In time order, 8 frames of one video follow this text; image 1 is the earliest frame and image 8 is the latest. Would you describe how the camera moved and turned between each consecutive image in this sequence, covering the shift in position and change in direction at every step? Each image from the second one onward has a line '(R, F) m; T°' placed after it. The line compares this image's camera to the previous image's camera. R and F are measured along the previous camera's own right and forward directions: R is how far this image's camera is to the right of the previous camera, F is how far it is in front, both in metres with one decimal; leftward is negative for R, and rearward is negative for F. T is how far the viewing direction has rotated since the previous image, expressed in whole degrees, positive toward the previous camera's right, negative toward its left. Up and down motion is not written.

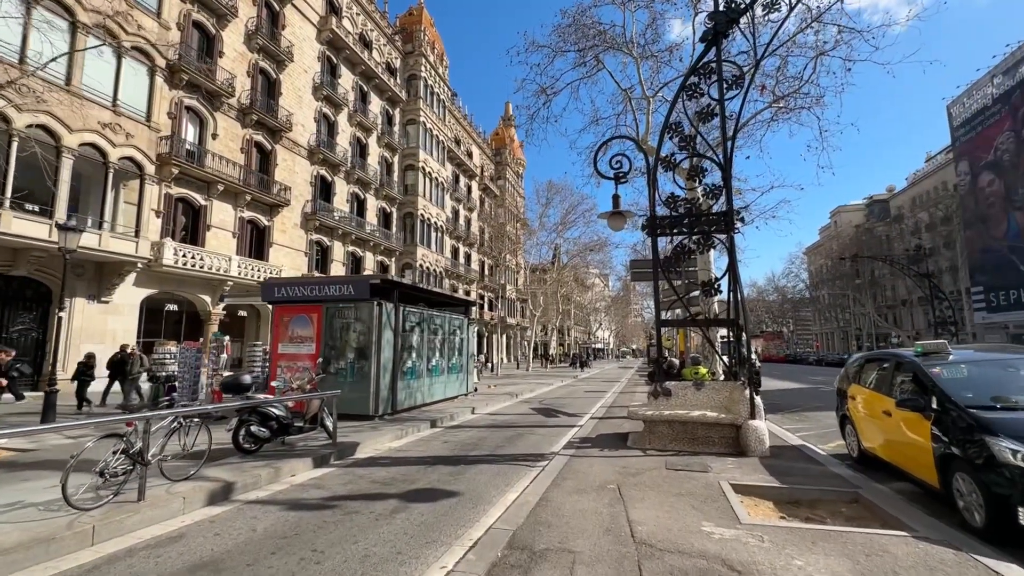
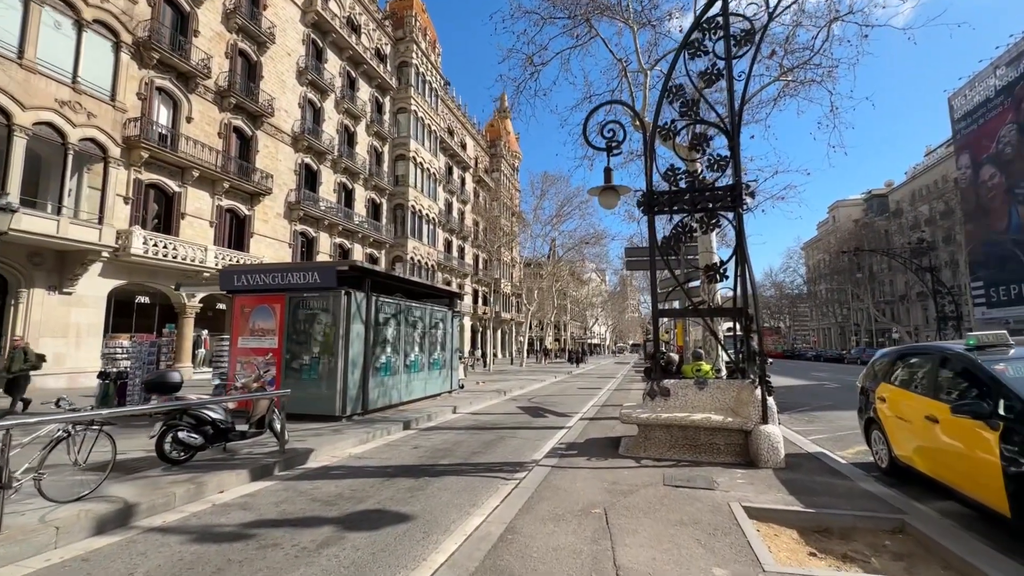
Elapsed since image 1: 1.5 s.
(+0.3, +1.1) m; 0°
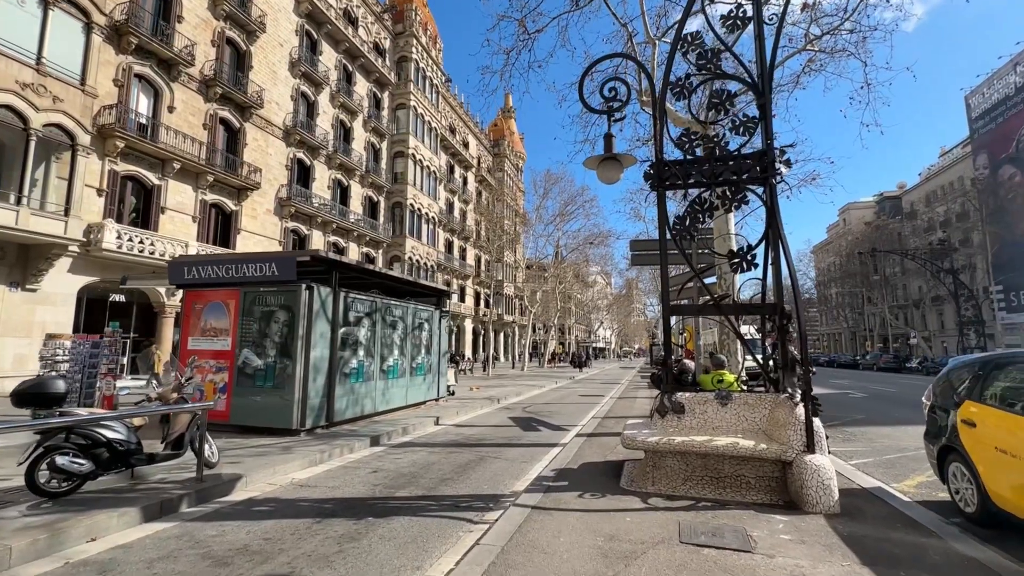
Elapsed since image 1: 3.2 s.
(+0.4, +1.4) m; -1°
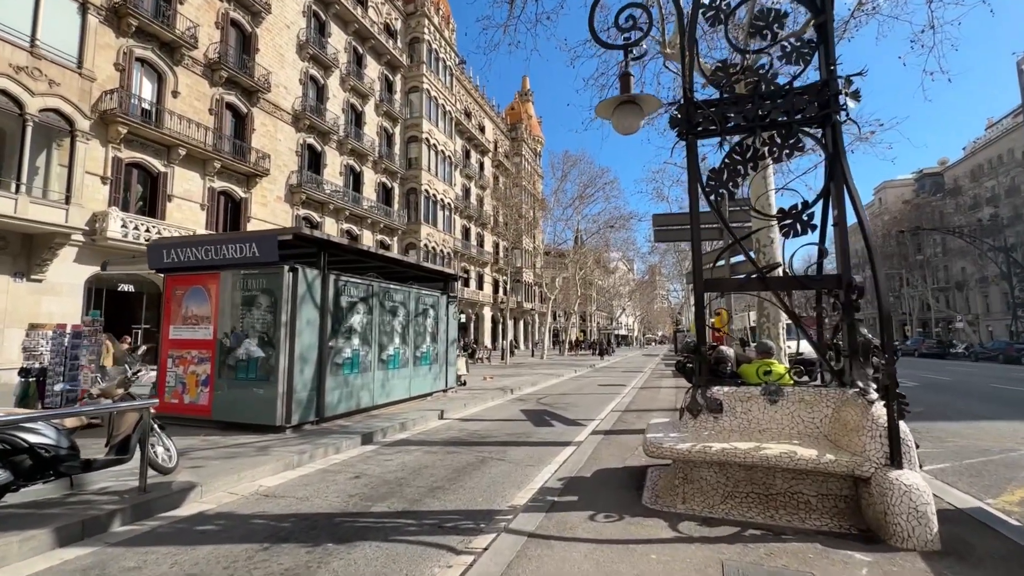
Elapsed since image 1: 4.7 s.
(+0.3, +1.1) m; -3°
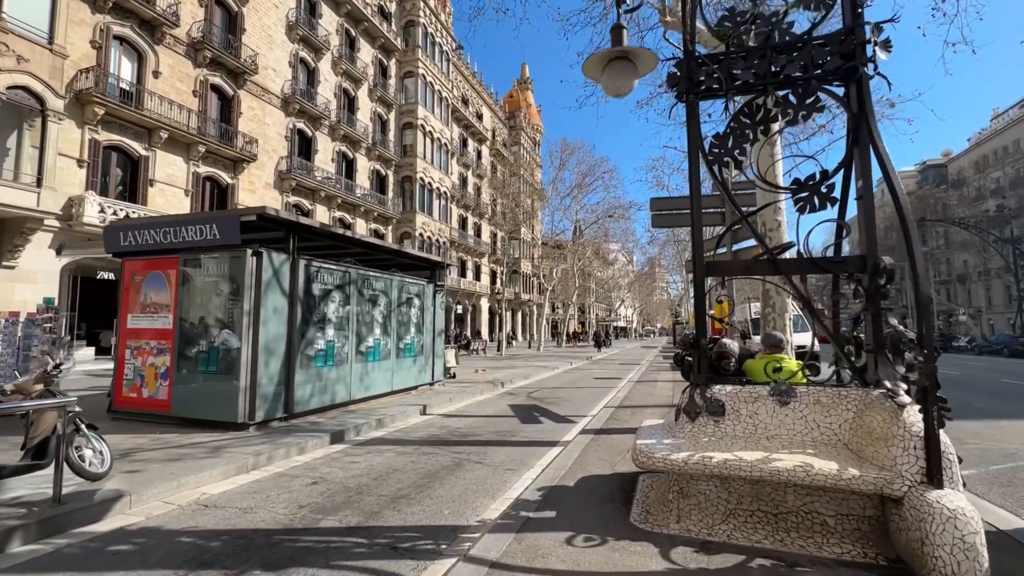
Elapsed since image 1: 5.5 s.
(+0.3, +0.7) m; 0°
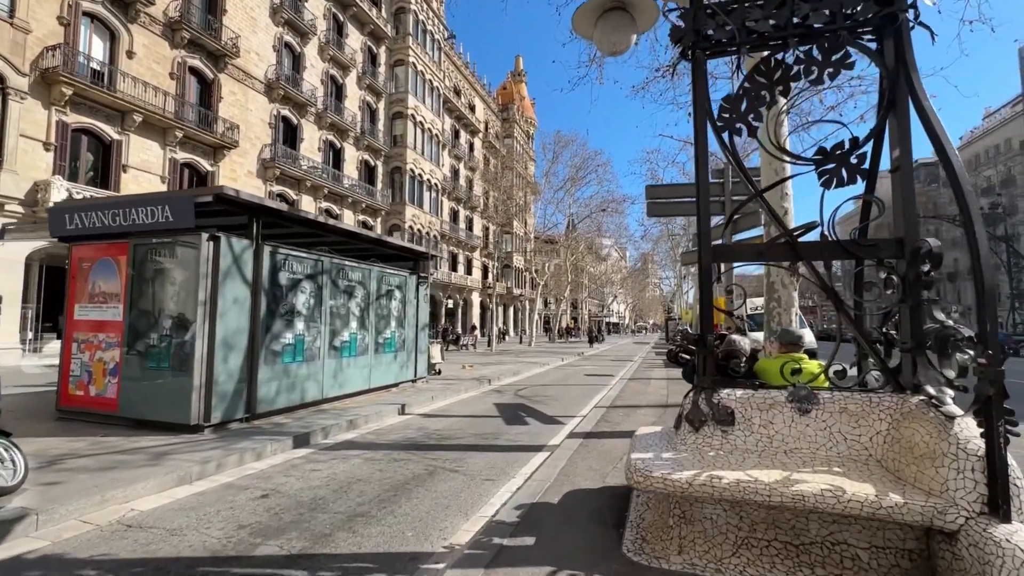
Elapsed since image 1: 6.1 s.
(+0.1, +0.6) m; +1°
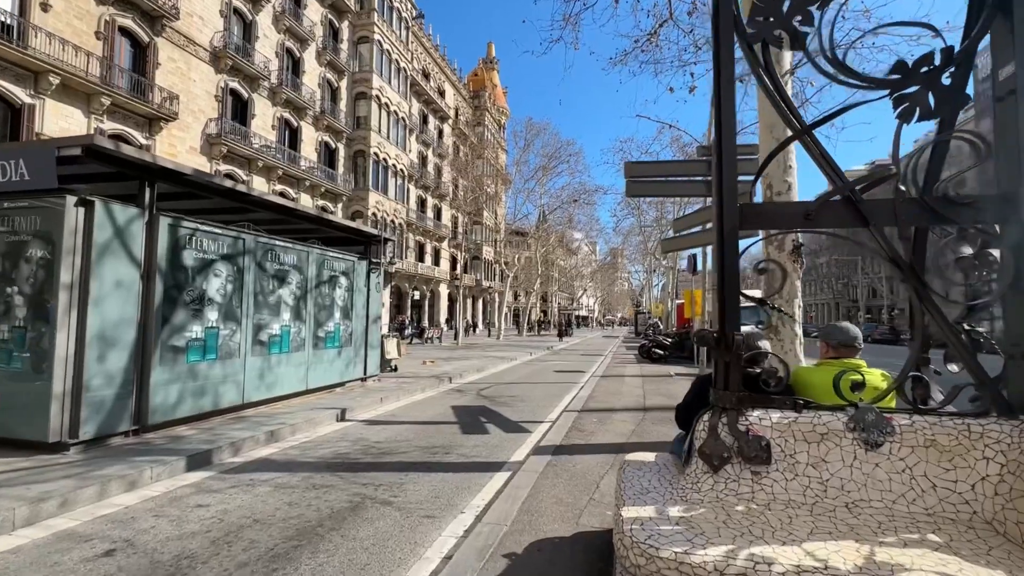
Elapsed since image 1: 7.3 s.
(+0.2, +1.2) m; +4°
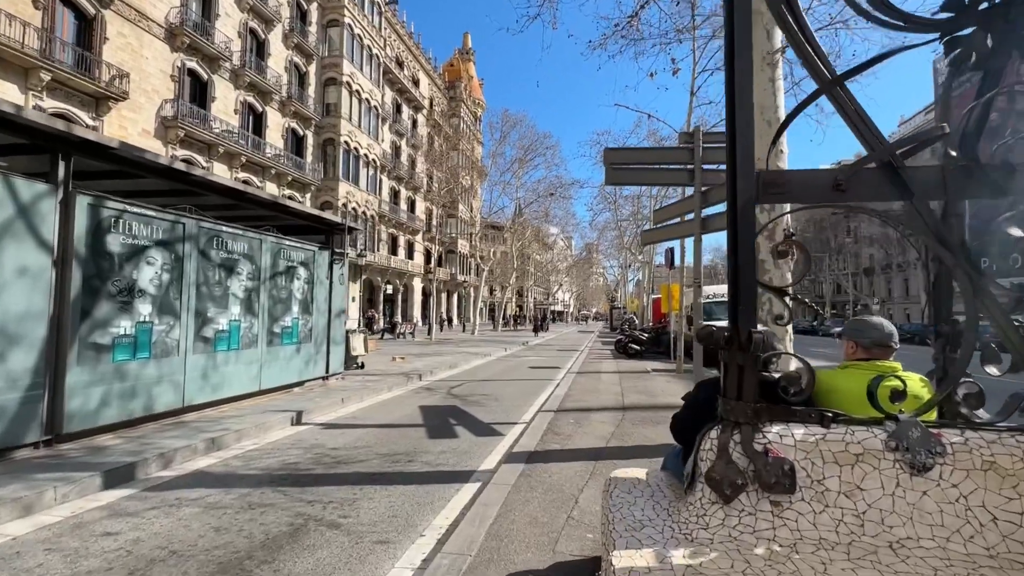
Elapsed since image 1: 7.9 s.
(+0.1, +0.5) m; +3°
